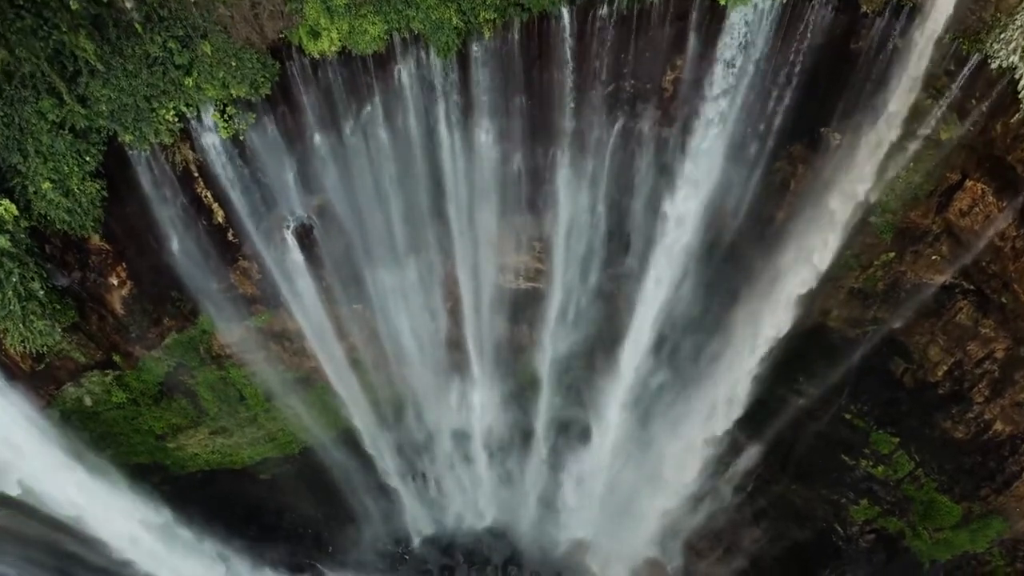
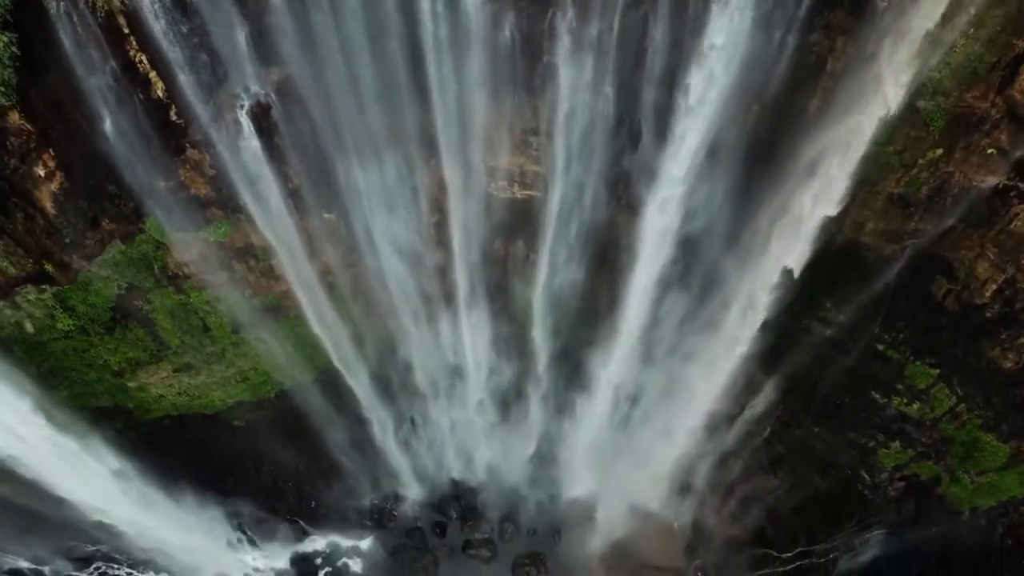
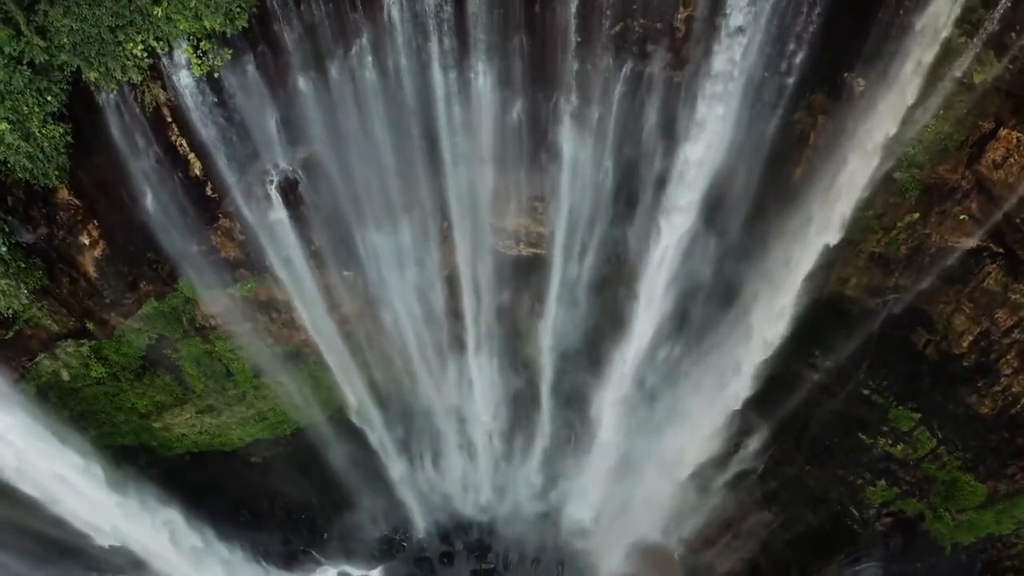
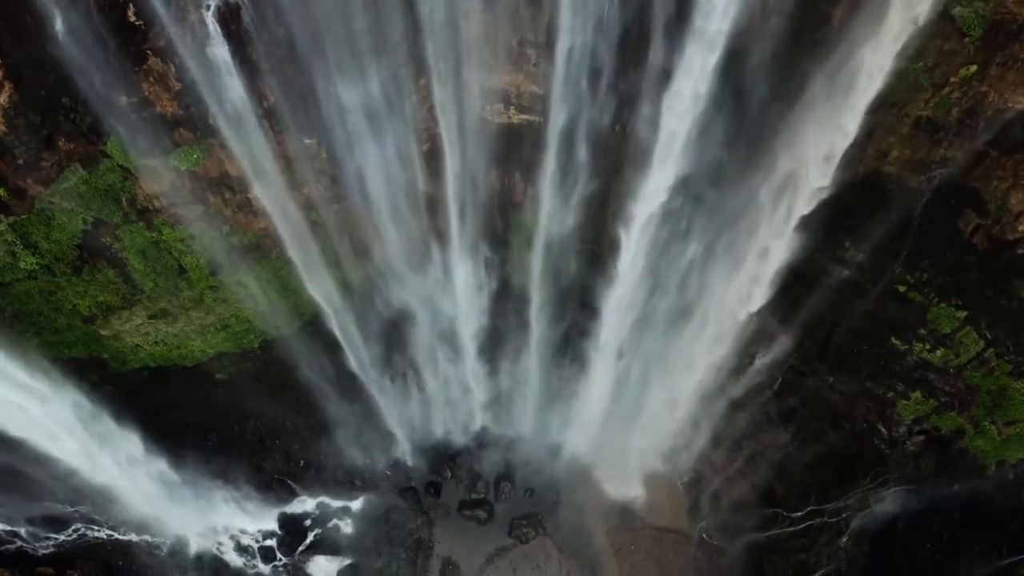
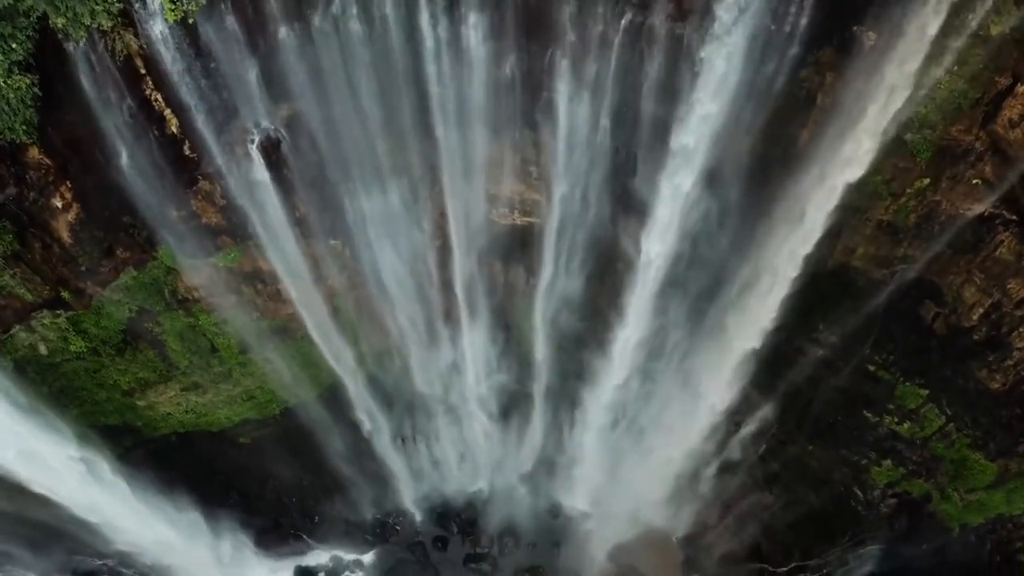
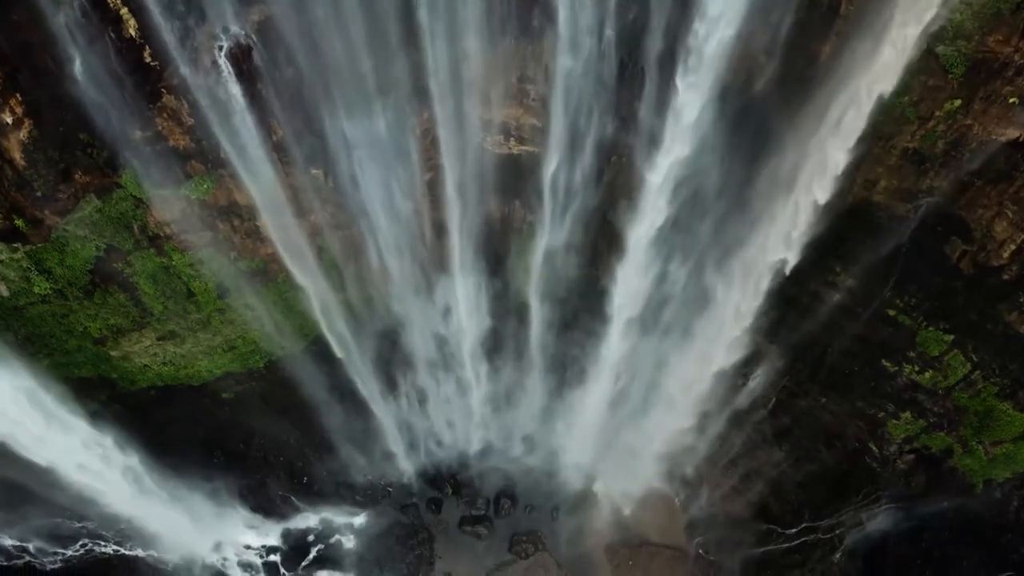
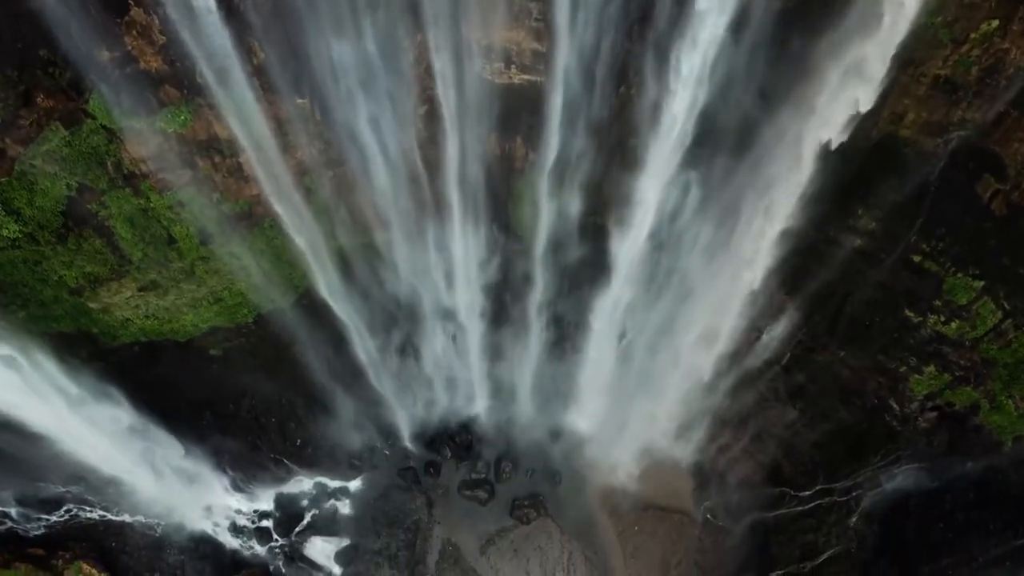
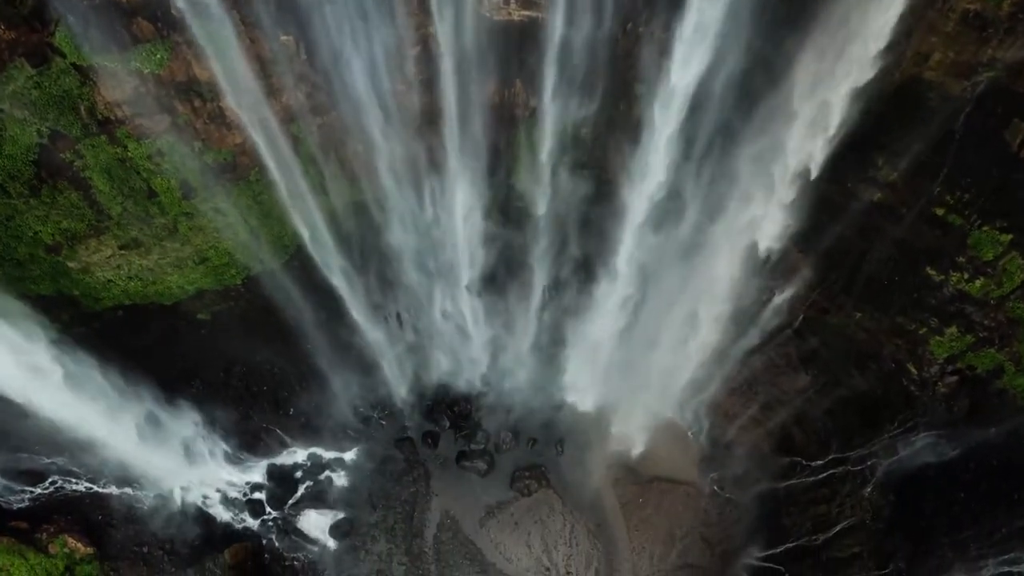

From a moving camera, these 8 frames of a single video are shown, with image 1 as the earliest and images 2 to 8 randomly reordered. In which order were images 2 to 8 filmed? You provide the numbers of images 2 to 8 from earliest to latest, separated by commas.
3, 5, 2, 6, 4, 7, 8
